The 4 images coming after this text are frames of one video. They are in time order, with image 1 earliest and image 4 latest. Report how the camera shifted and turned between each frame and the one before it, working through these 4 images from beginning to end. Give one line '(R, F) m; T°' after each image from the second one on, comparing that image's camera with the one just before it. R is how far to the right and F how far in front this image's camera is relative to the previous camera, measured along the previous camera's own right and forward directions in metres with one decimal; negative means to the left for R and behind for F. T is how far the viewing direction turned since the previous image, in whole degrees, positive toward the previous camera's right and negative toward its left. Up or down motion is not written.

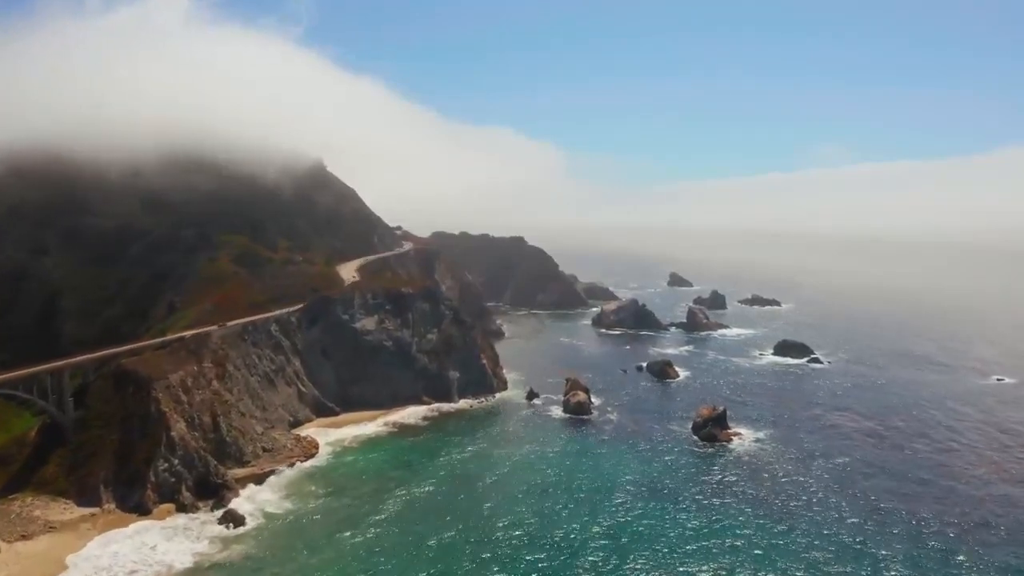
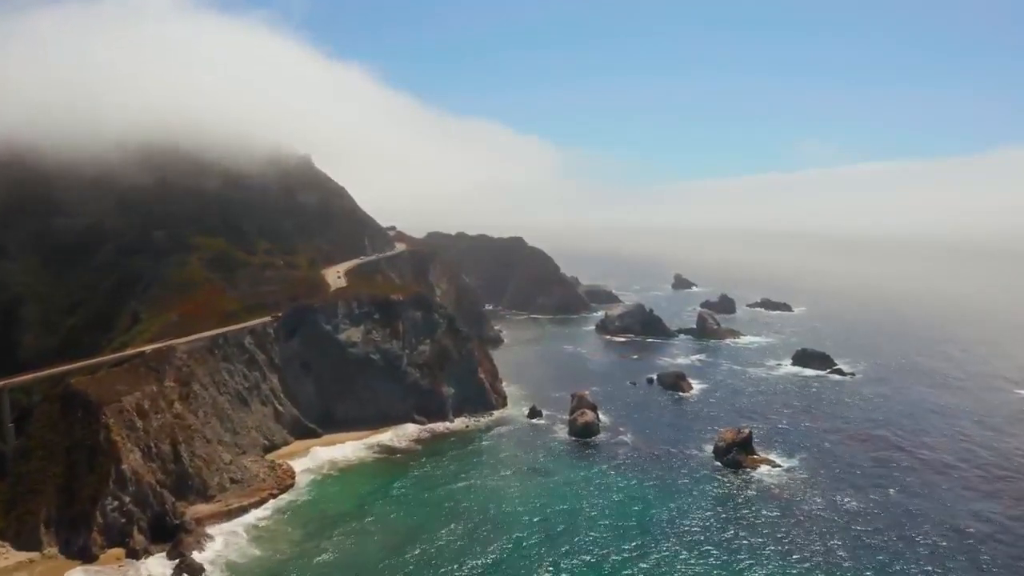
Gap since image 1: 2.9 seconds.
(-0.3, +9.9) m; 0°
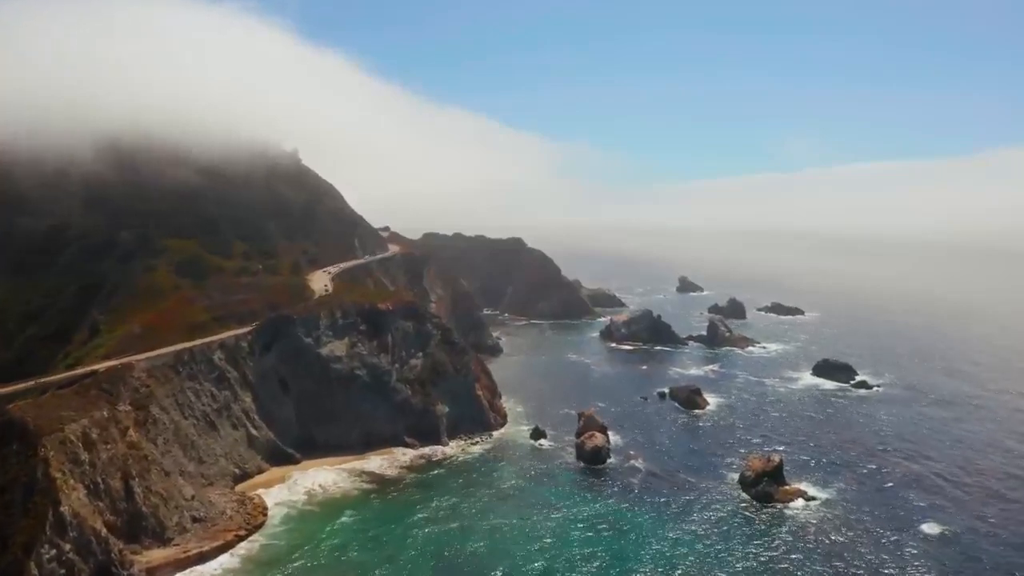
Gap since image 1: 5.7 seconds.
(-0.4, +9.4) m; 0°
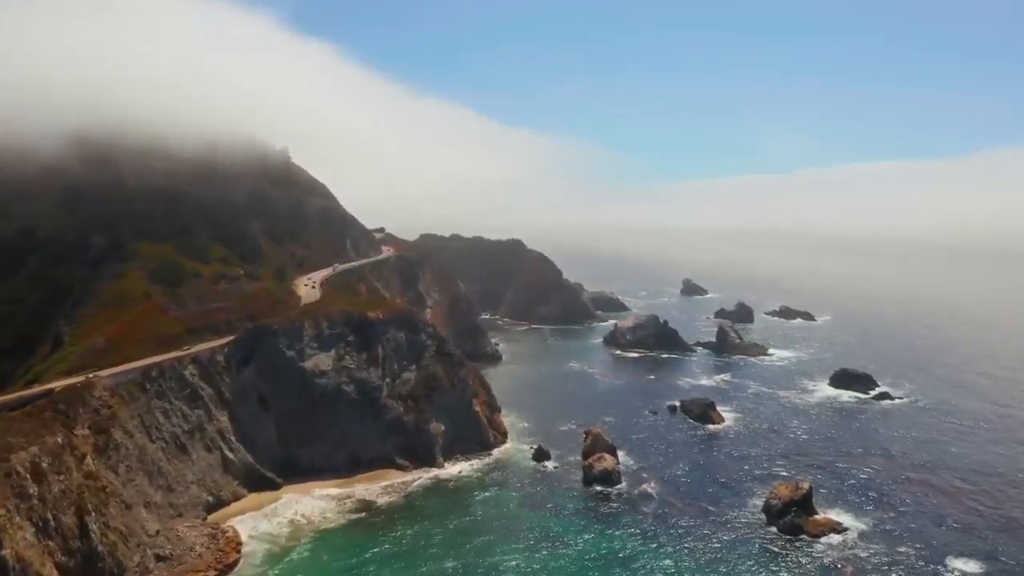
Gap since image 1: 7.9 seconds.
(-0.3, +7.0) m; 0°
